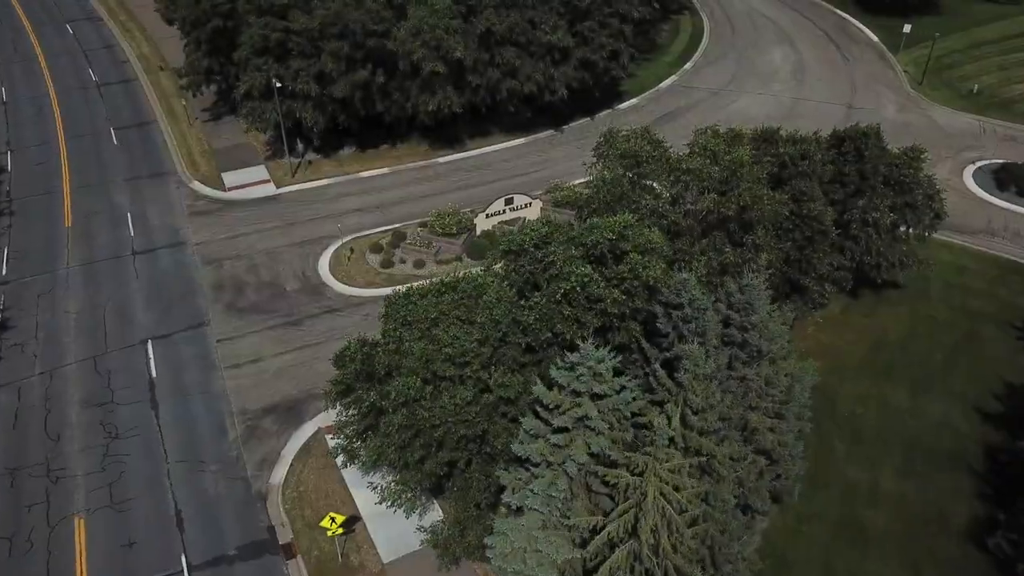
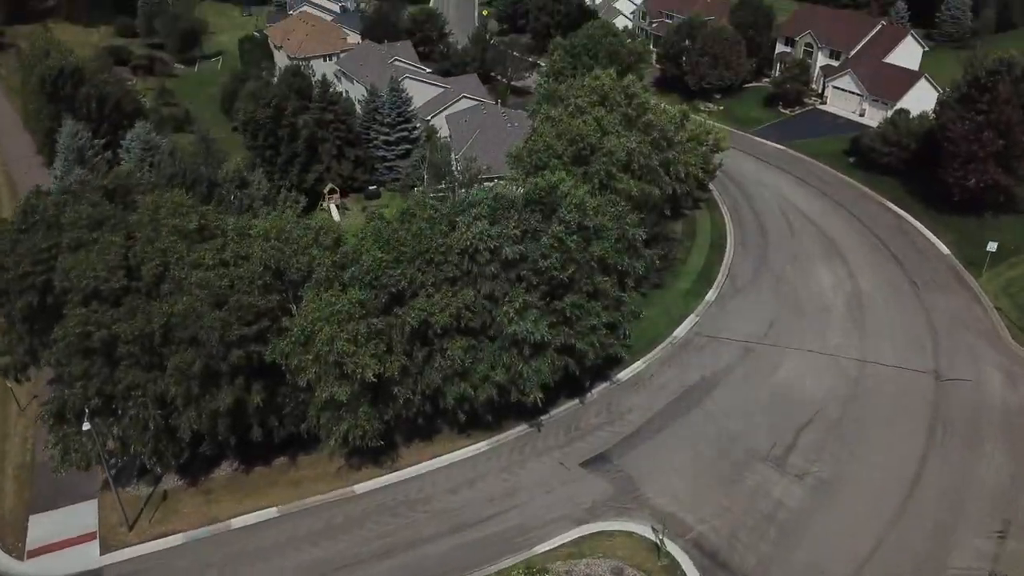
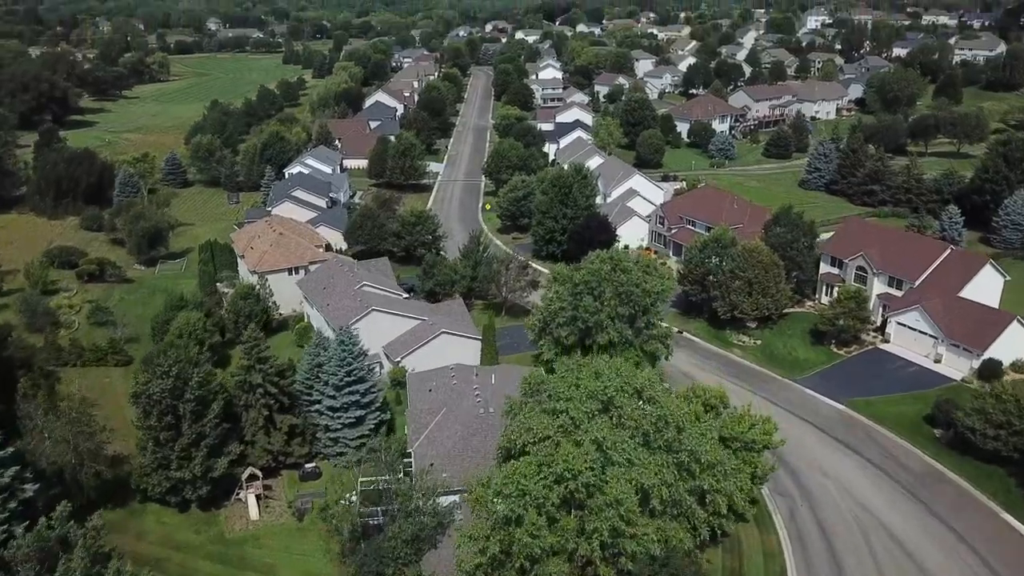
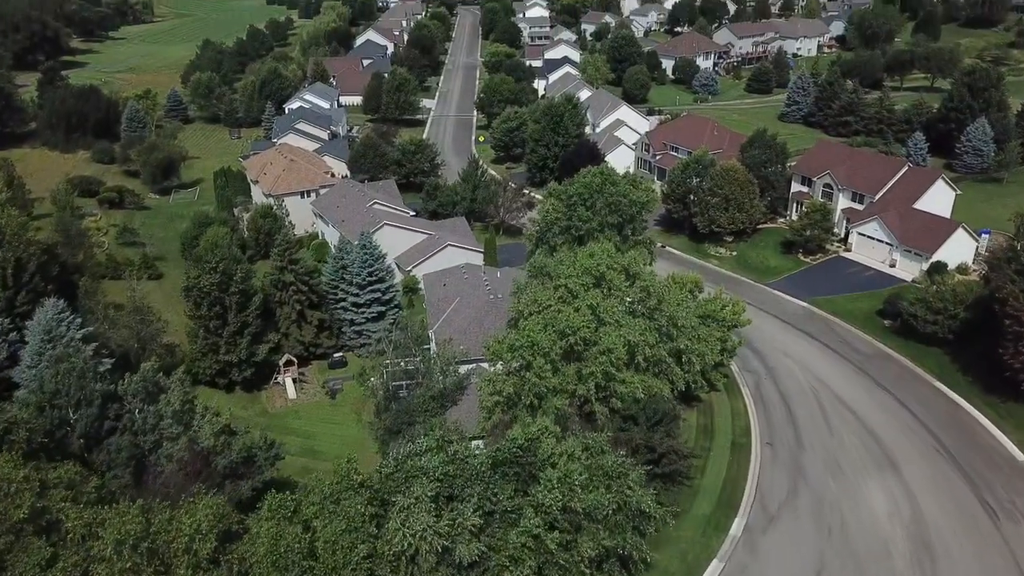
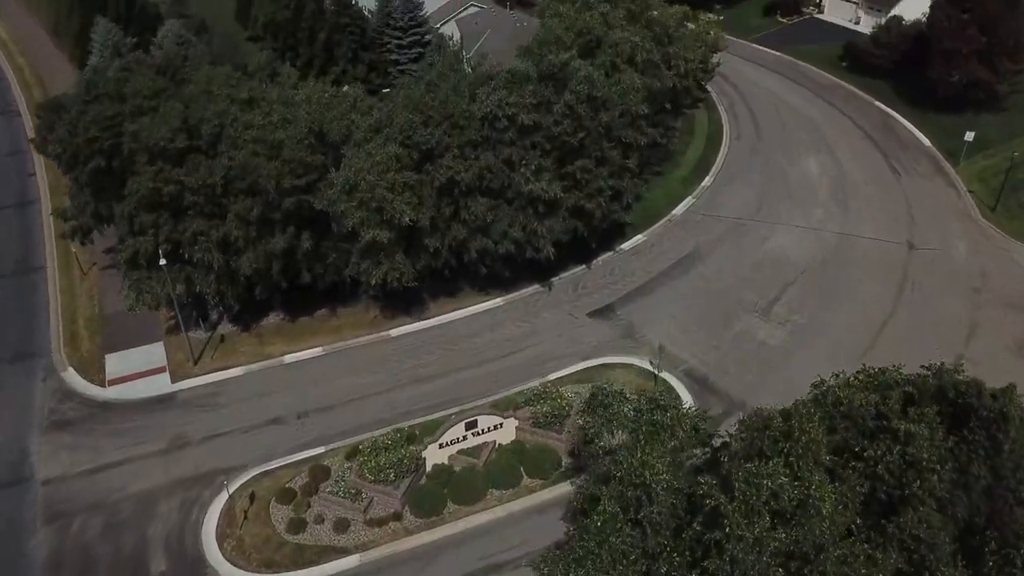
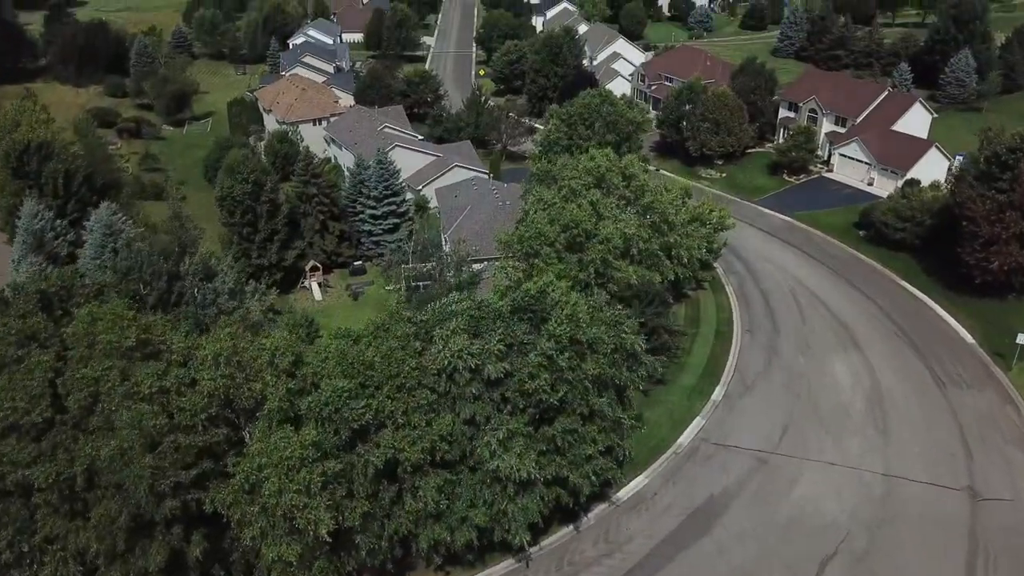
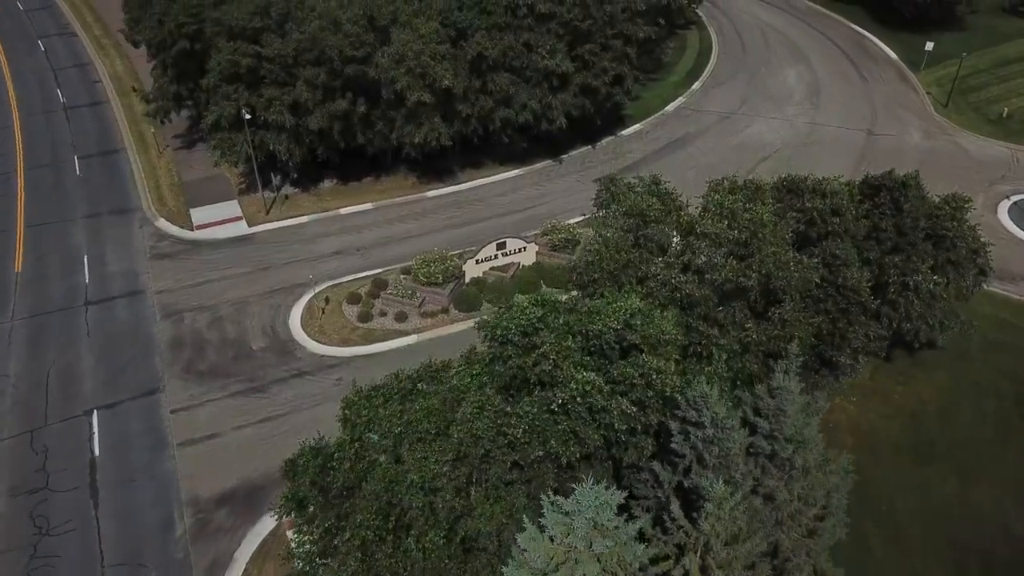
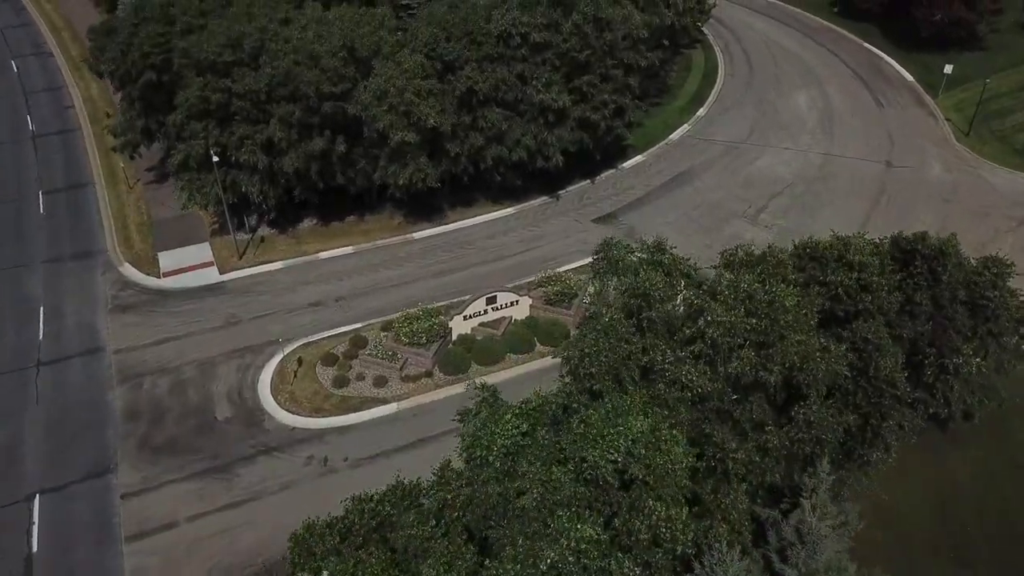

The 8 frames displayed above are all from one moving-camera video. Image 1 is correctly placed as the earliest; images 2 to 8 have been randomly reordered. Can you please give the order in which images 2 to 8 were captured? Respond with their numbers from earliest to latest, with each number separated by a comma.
7, 8, 5, 2, 6, 4, 3
